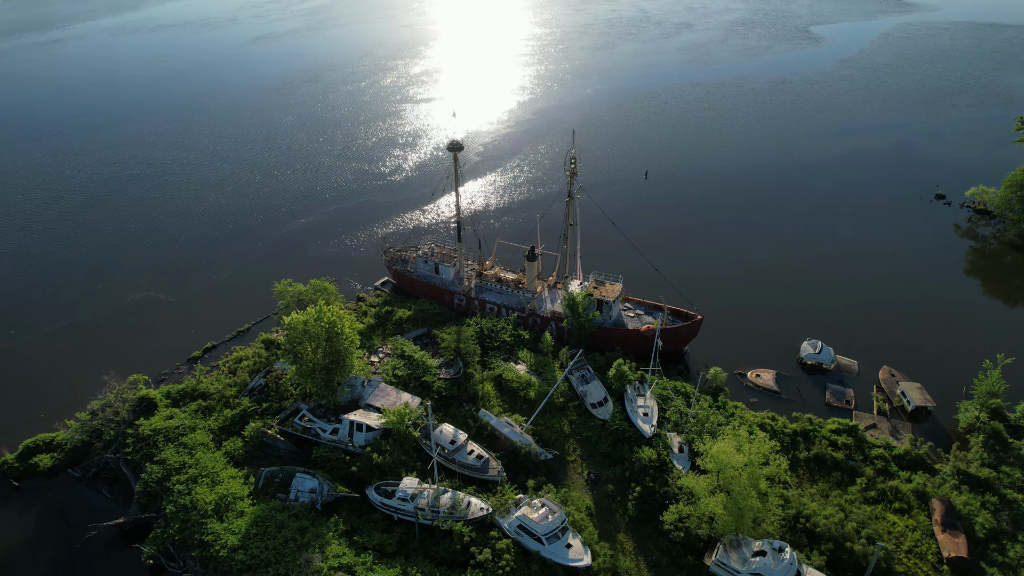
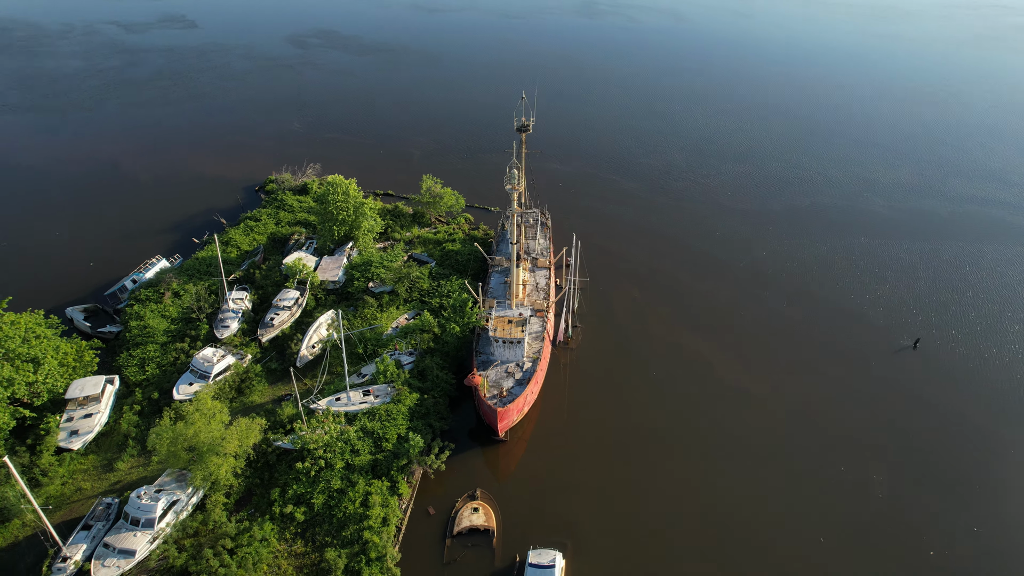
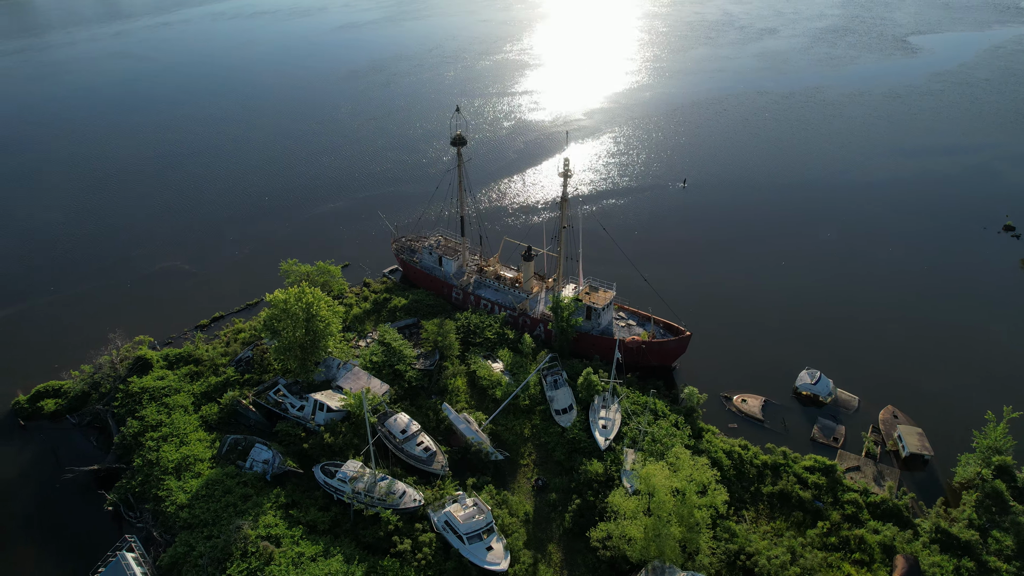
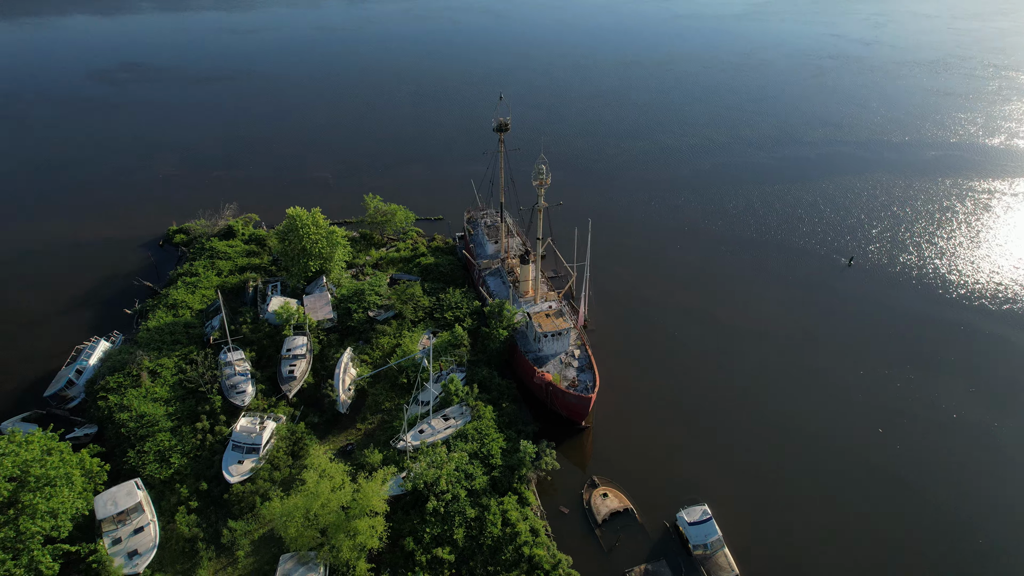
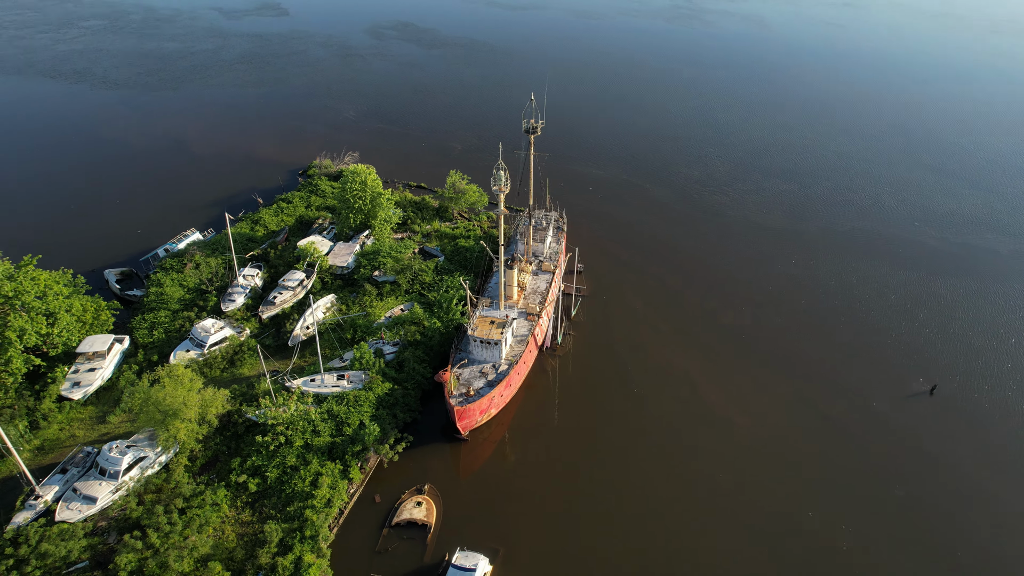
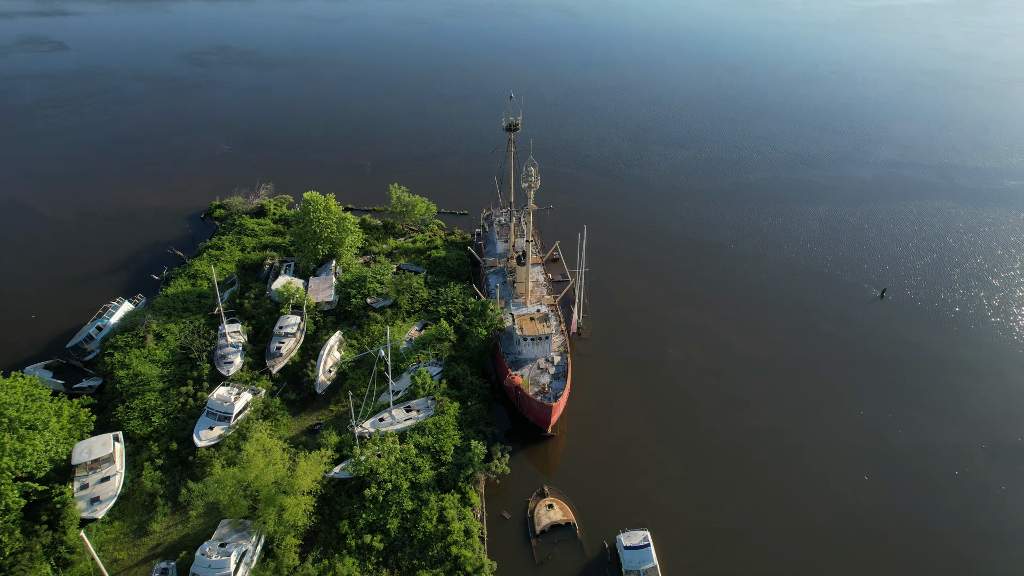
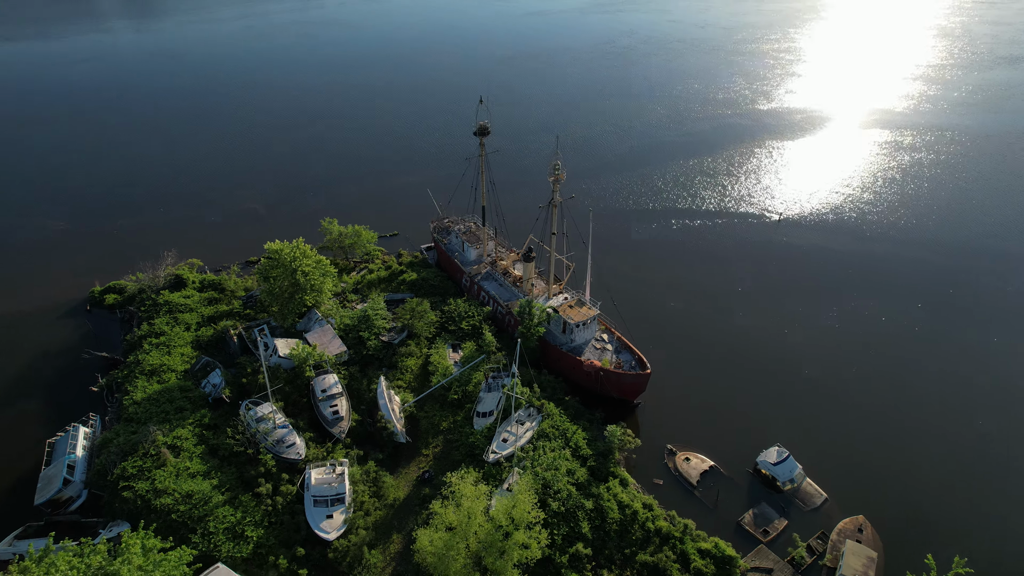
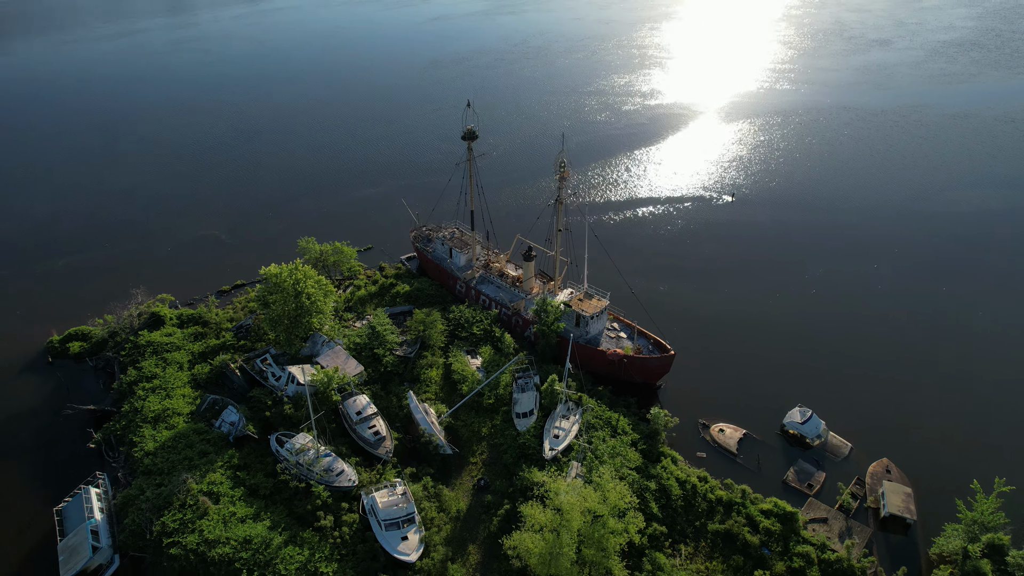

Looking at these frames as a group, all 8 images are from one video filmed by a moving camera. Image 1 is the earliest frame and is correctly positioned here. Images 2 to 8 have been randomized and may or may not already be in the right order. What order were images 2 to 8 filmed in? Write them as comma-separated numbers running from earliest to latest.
3, 8, 7, 4, 6, 2, 5
